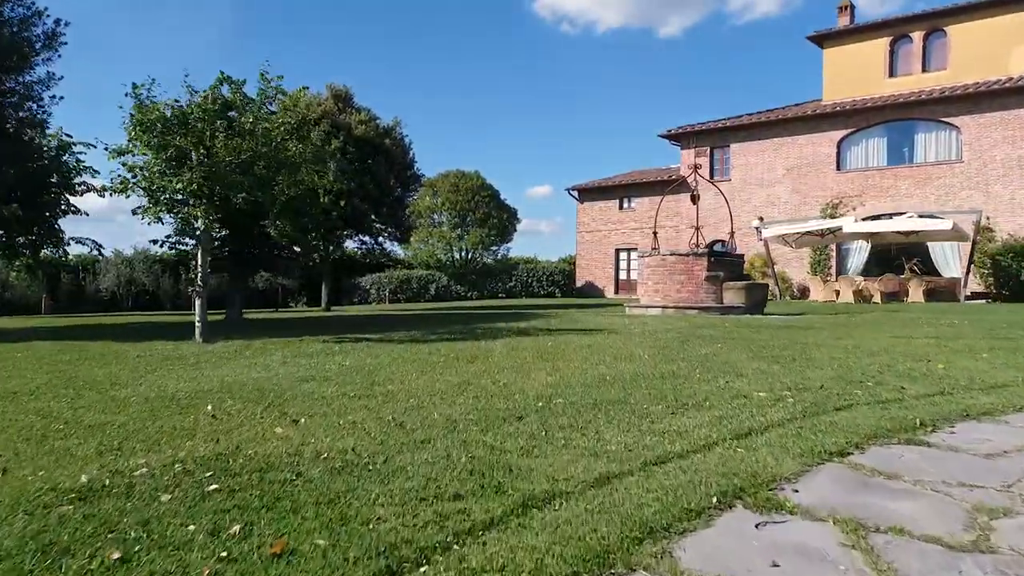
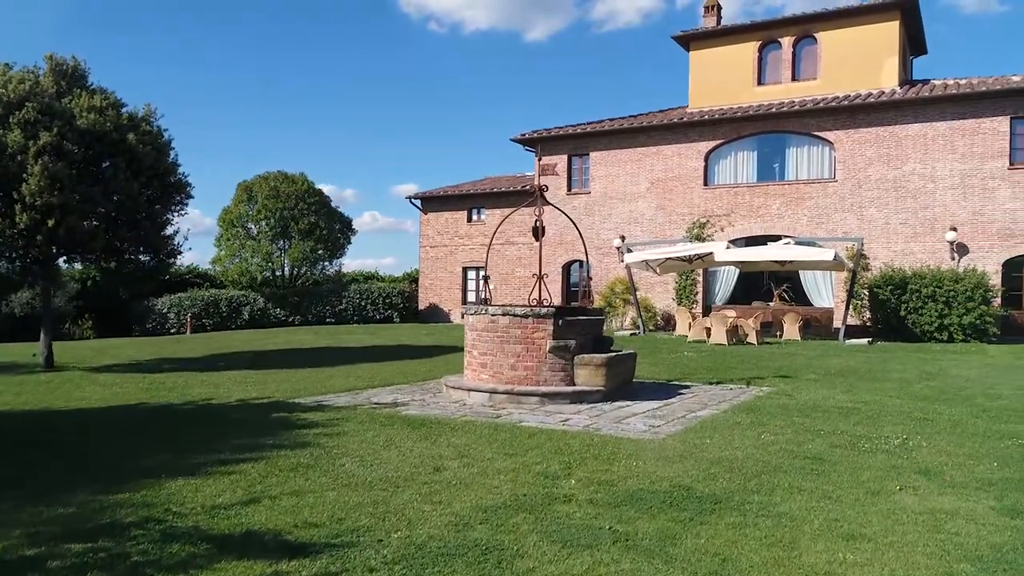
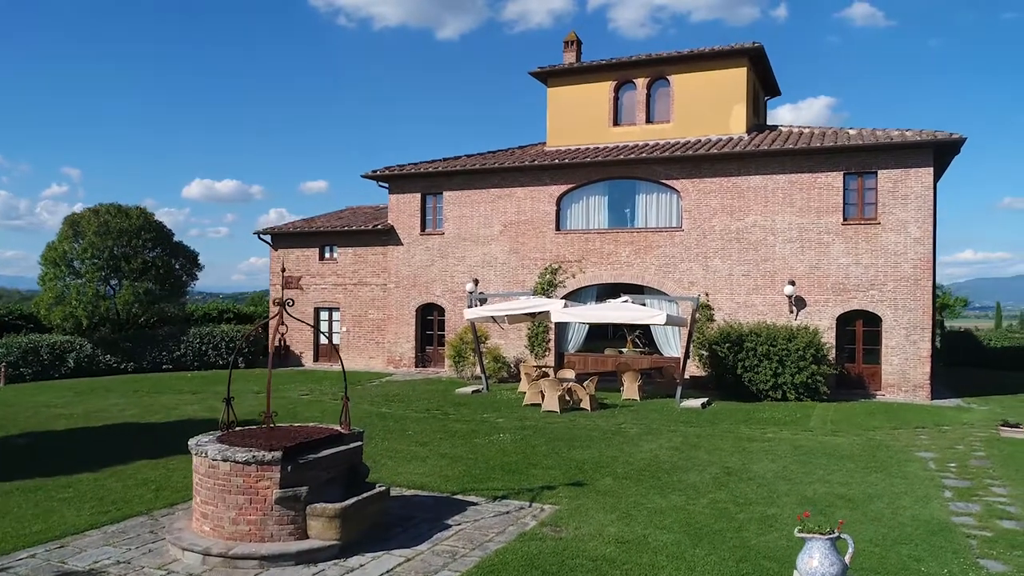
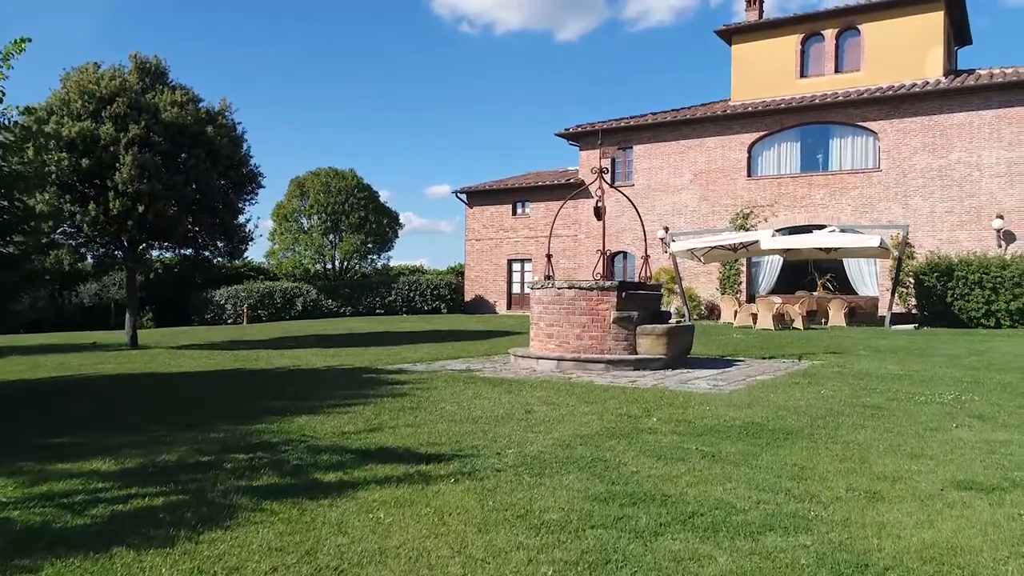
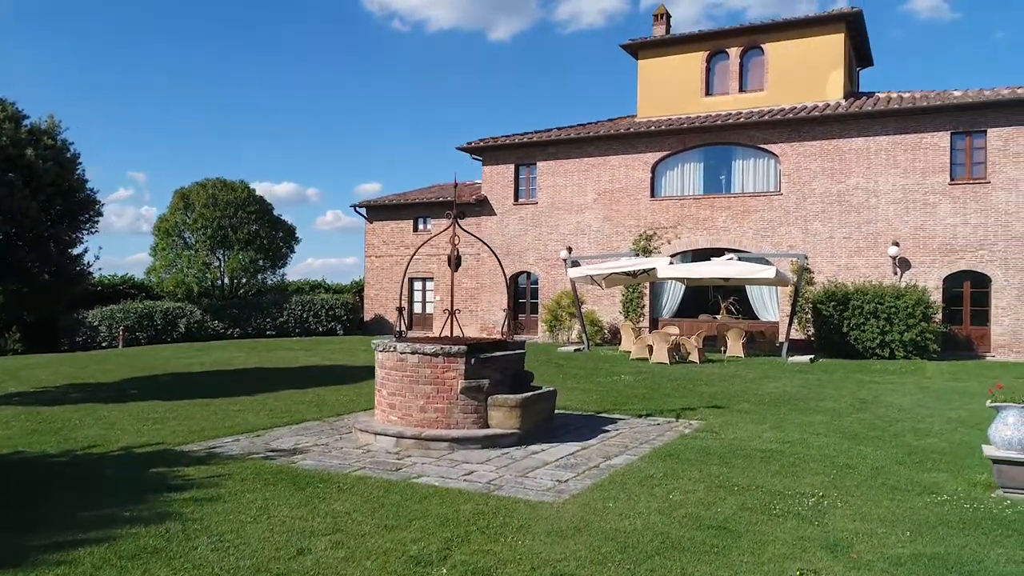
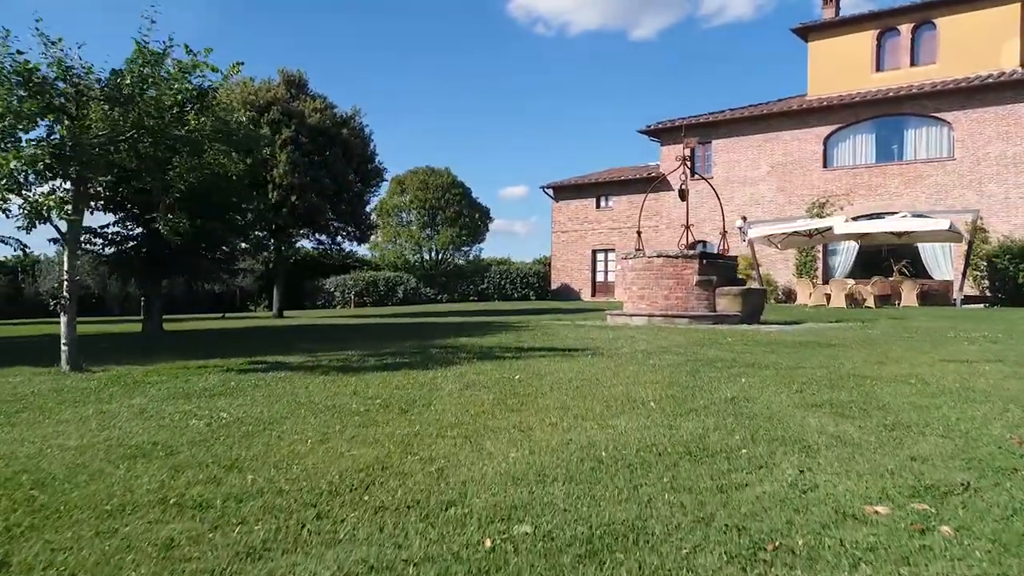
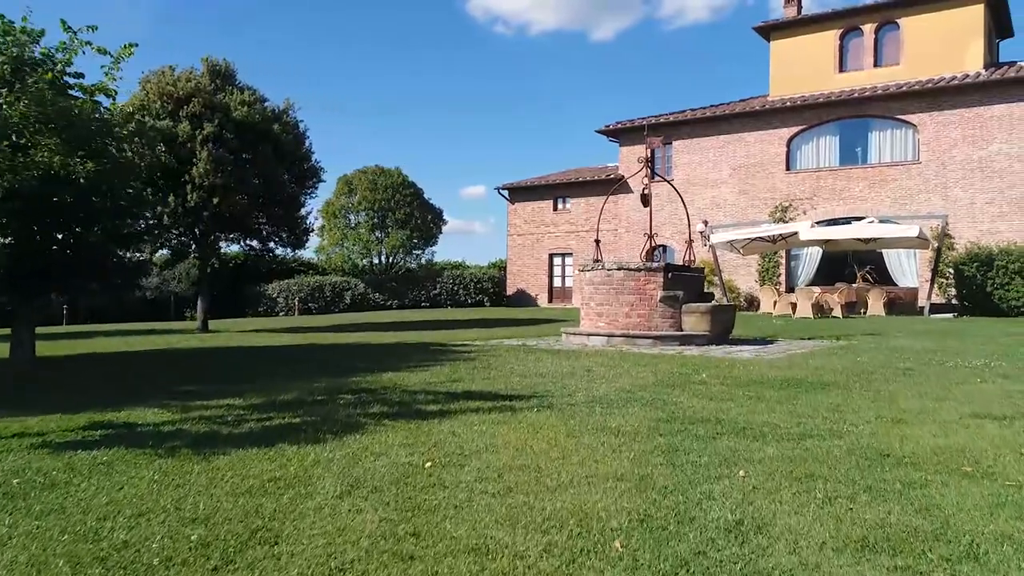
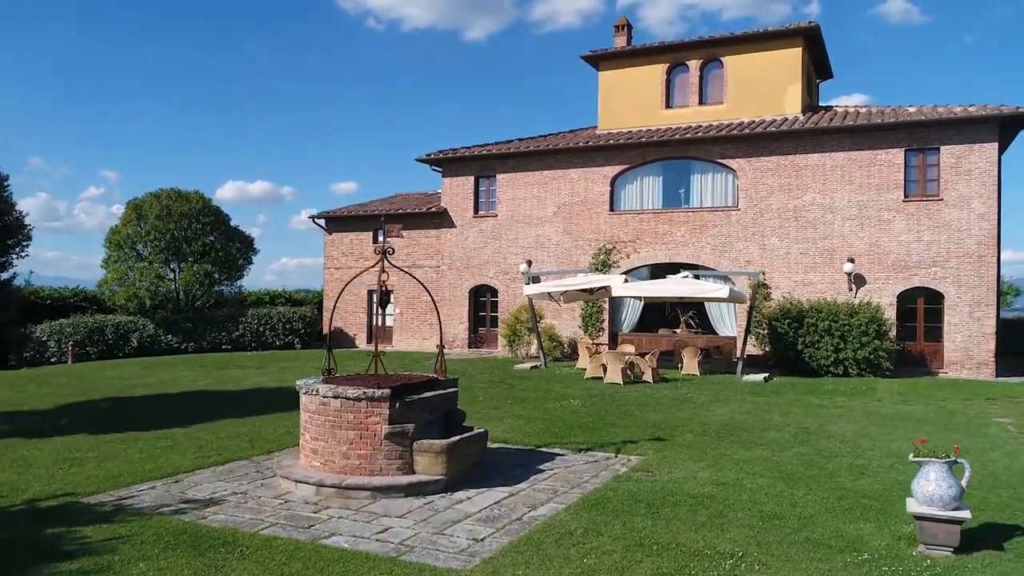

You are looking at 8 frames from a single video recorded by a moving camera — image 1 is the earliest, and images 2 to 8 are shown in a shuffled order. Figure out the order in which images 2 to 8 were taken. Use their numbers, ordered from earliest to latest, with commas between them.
6, 7, 4, 2, 5, 8, 3
